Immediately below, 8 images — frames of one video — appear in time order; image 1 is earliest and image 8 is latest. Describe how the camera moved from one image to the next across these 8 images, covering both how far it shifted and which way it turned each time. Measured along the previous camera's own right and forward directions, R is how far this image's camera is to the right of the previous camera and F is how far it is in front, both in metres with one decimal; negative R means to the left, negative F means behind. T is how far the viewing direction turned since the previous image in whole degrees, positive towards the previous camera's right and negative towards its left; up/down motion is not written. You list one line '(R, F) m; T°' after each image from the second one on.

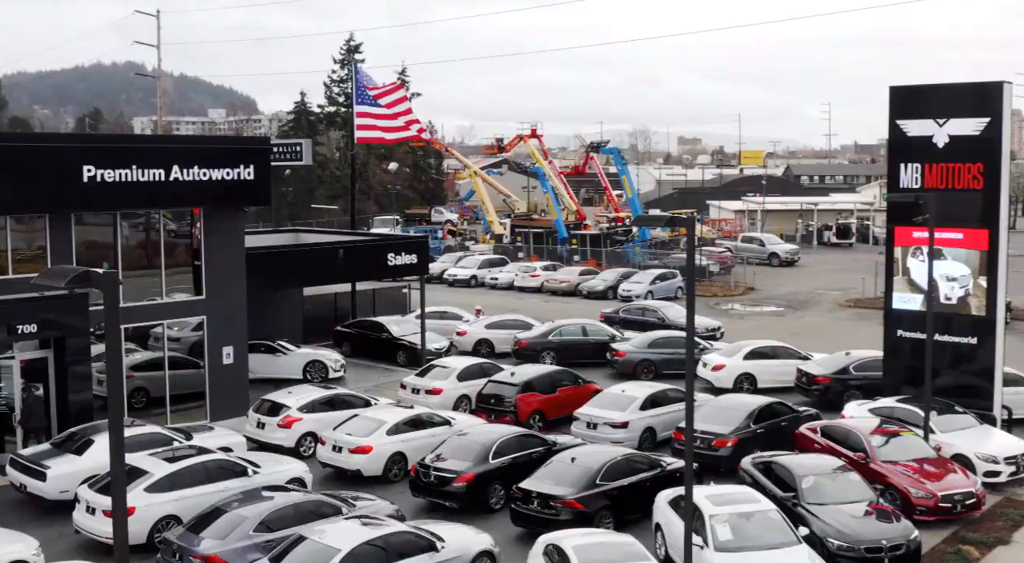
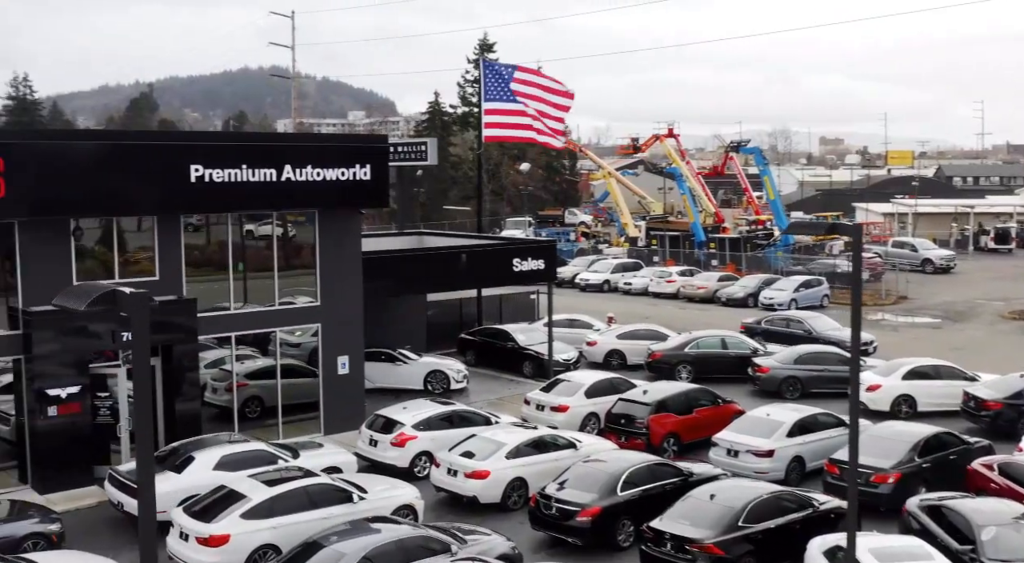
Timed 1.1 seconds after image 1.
(0.0, +1.9) m; -7°
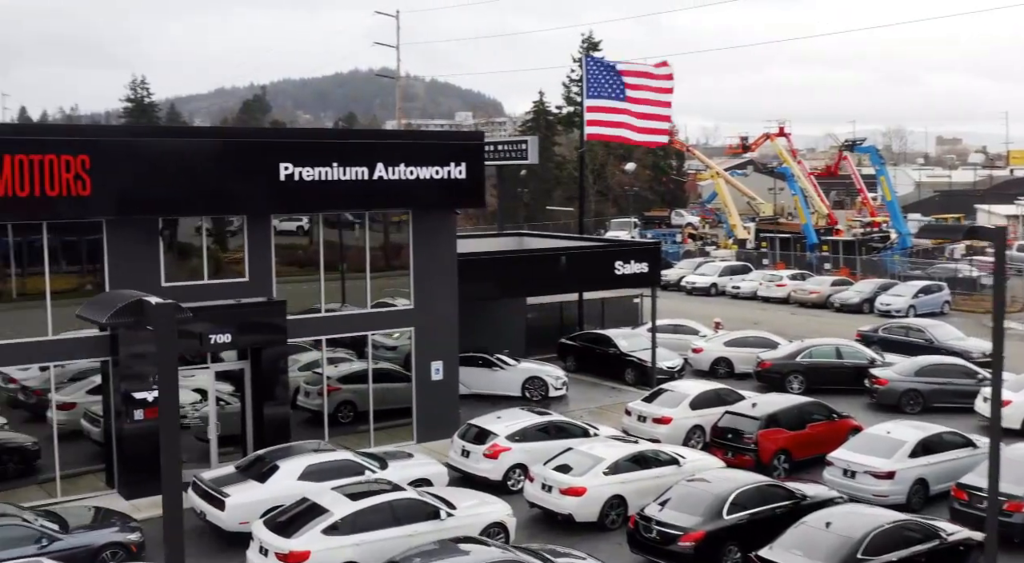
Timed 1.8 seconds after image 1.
(+0.1, +1.0) m; -5°
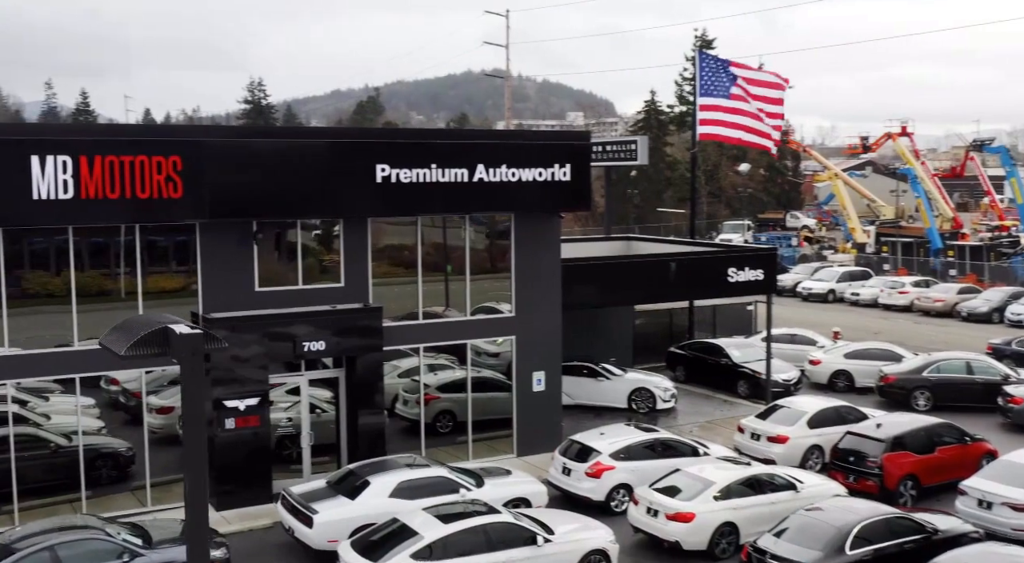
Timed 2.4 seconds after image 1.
(+0.1, +1.0) m; -6°
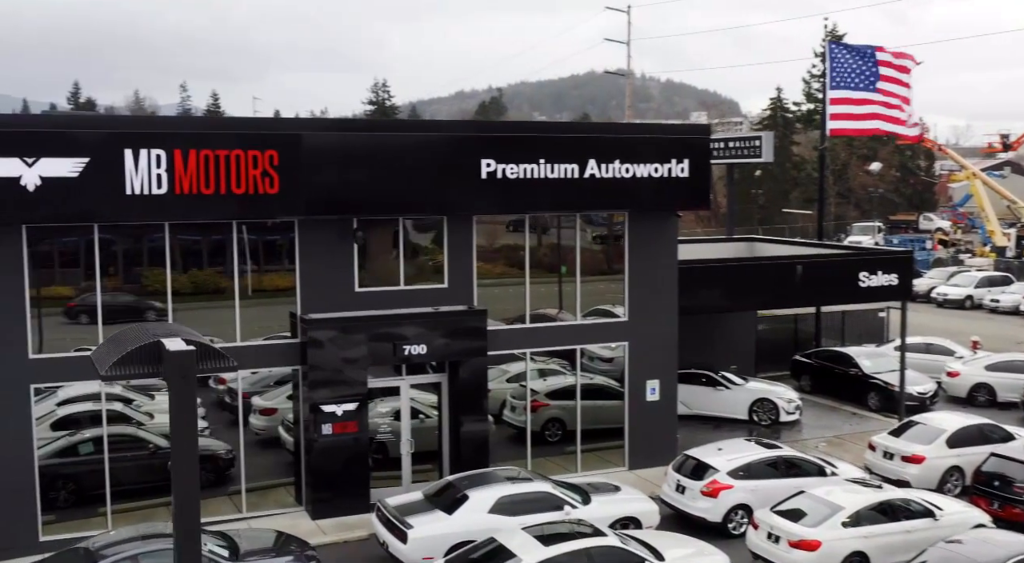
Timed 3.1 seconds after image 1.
(+0.1, +1.0) m; -6°
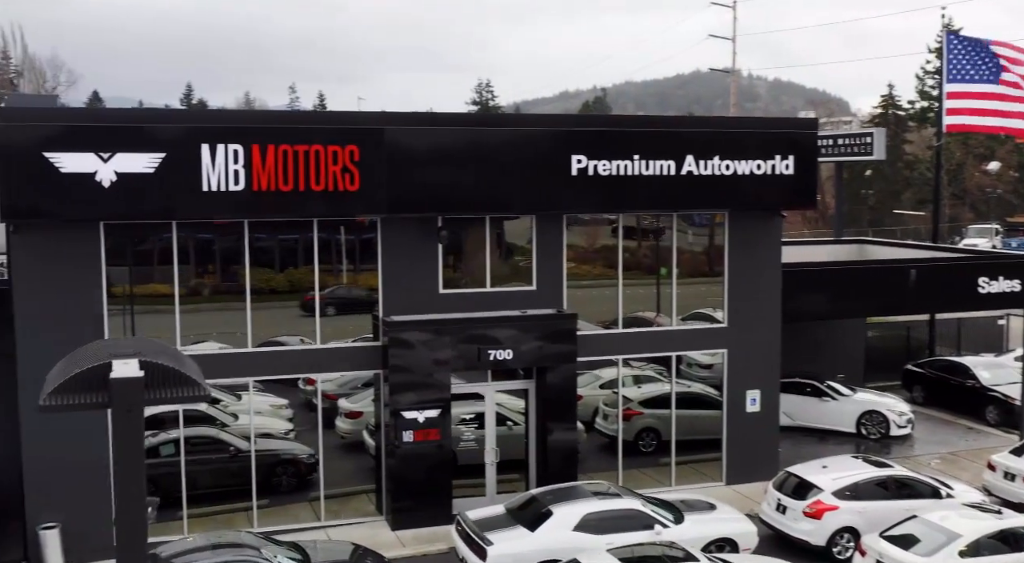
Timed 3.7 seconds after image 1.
(+0.1, +0.8) m; -5°
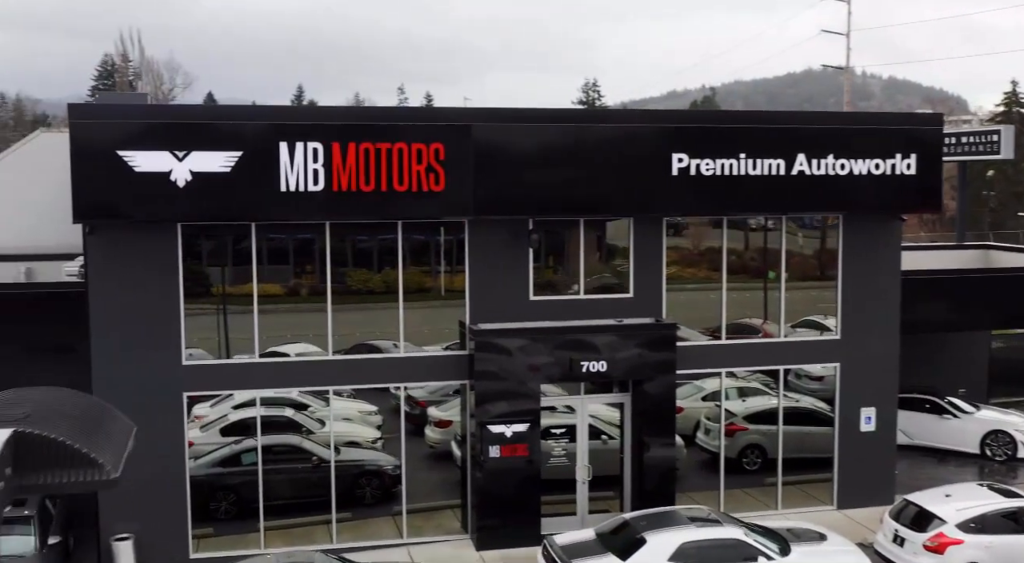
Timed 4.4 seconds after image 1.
(+0.1, +0.9) m; -5°
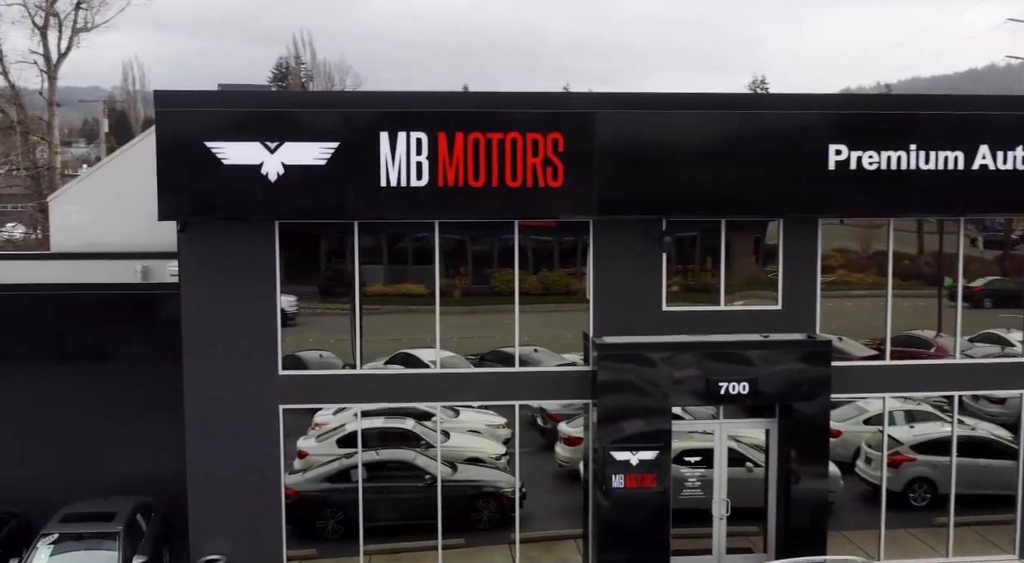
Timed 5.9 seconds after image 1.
(+0.4, +1.5) m; -8°
